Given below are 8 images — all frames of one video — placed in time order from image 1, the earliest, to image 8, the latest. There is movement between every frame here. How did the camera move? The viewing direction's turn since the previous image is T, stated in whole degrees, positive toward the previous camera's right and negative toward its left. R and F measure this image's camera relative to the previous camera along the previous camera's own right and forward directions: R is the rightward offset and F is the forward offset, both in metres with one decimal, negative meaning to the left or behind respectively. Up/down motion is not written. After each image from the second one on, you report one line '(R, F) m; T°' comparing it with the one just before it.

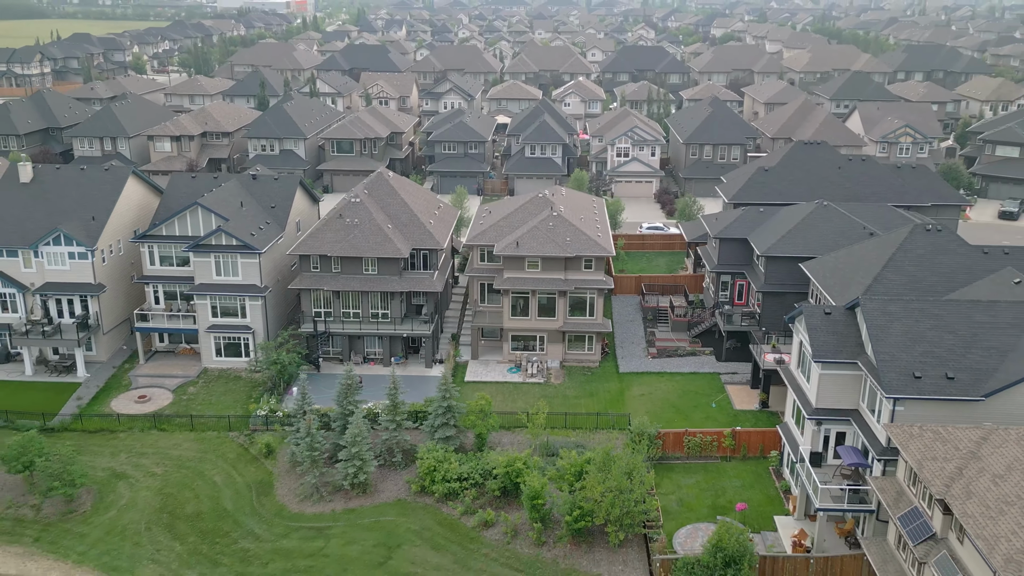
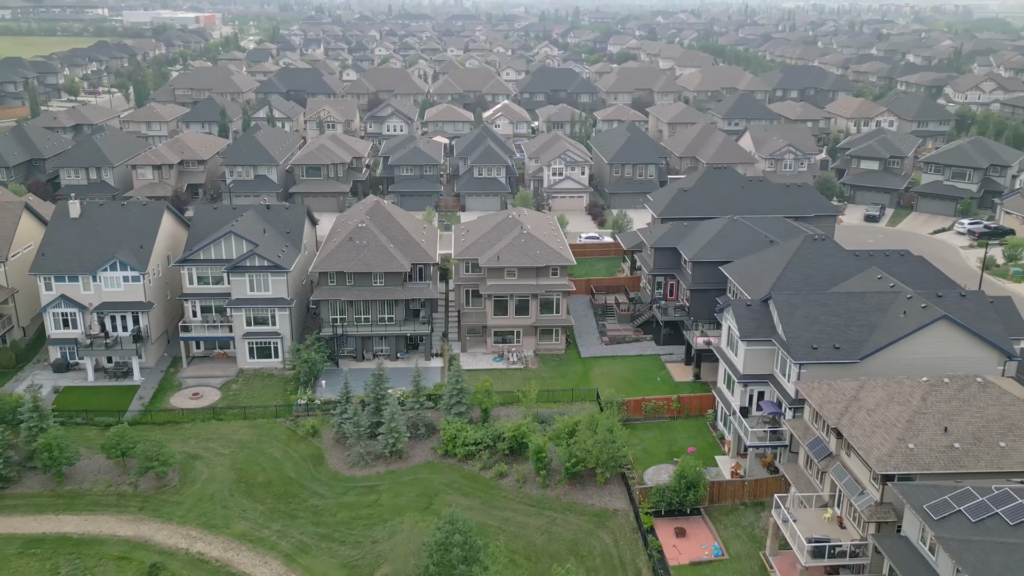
(-2.5, -4.3) m; +7°
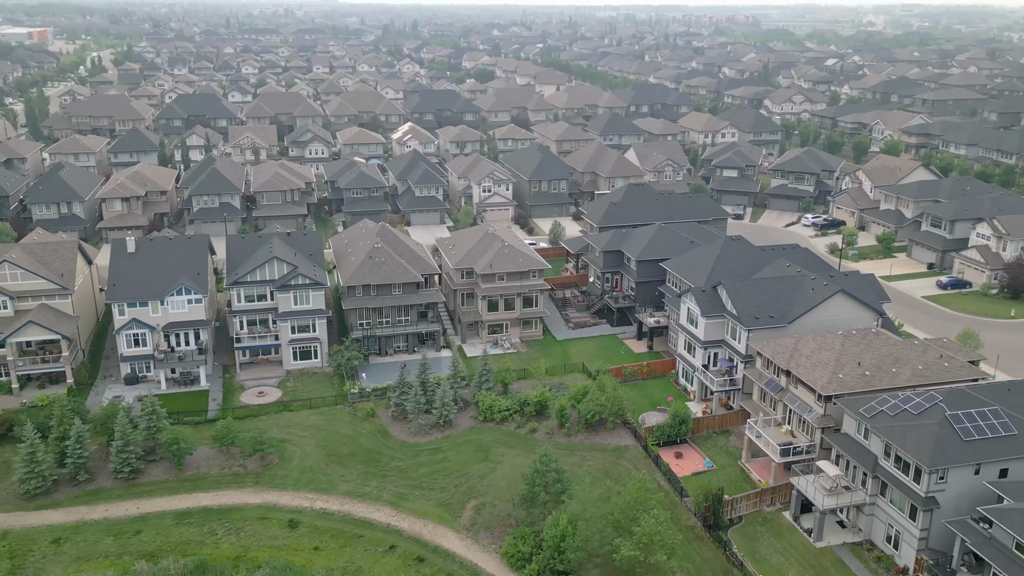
(-5.6, -5.1) m; +12°
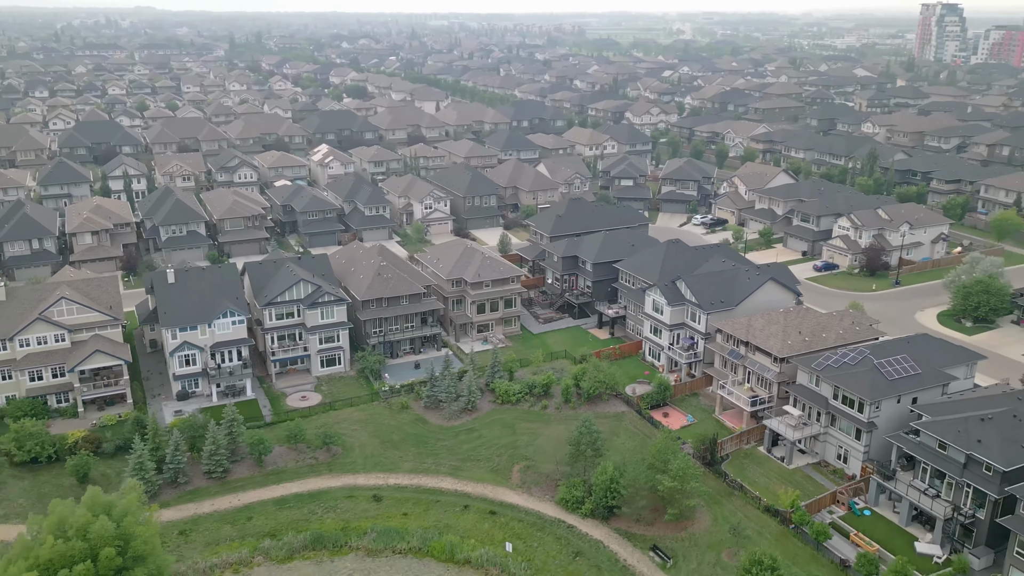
(-6.0, -4.5) m; +11°
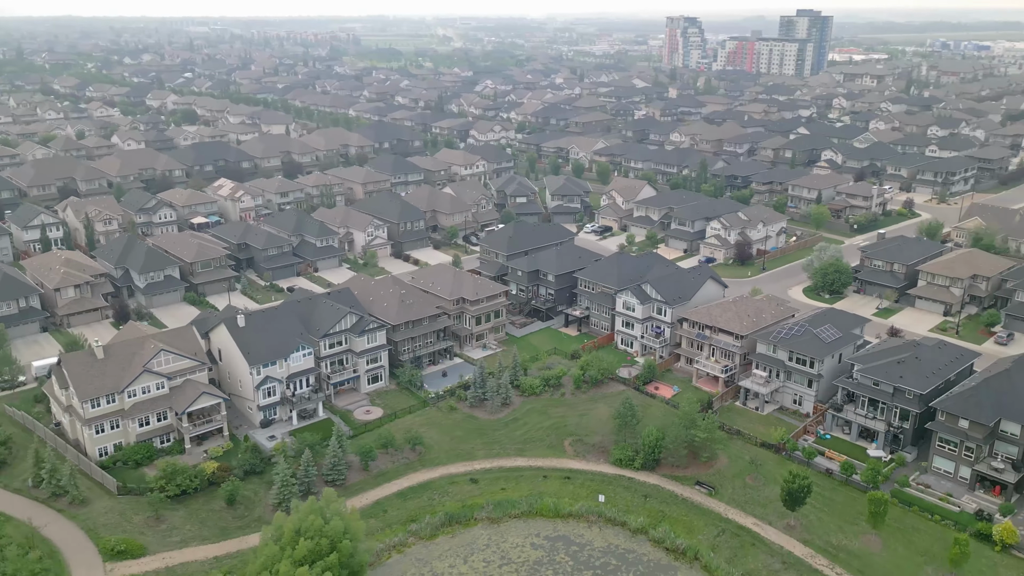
(-10.5, -5.1) m; +16°
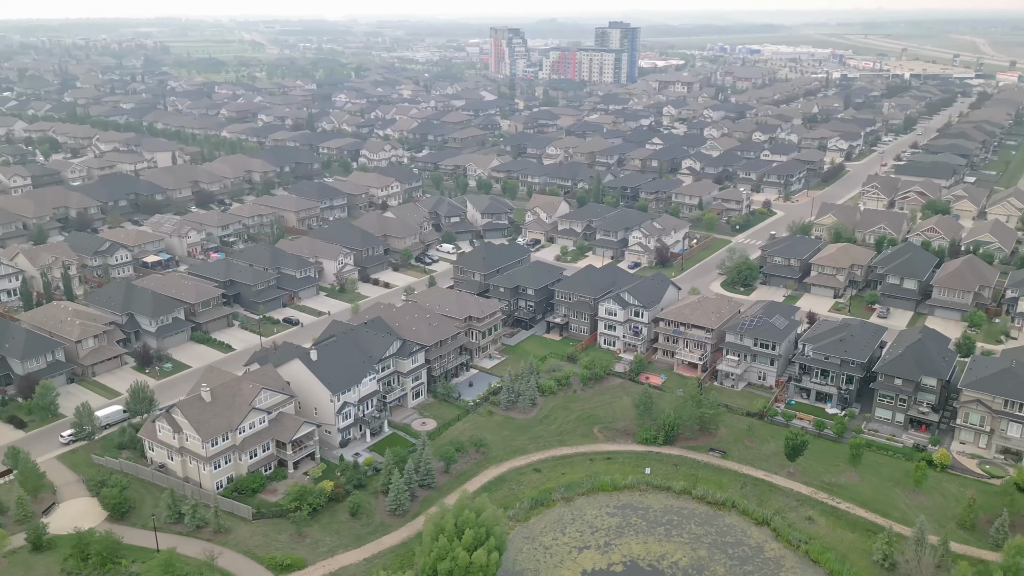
(-10.3, -4.6) m; +13°
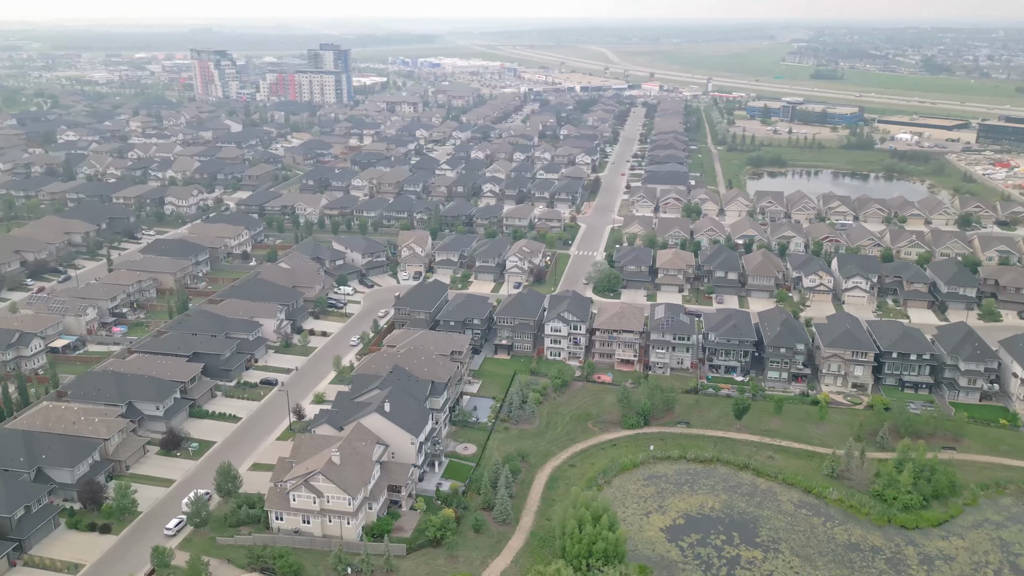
(-18.3, -4.0) m; +23°
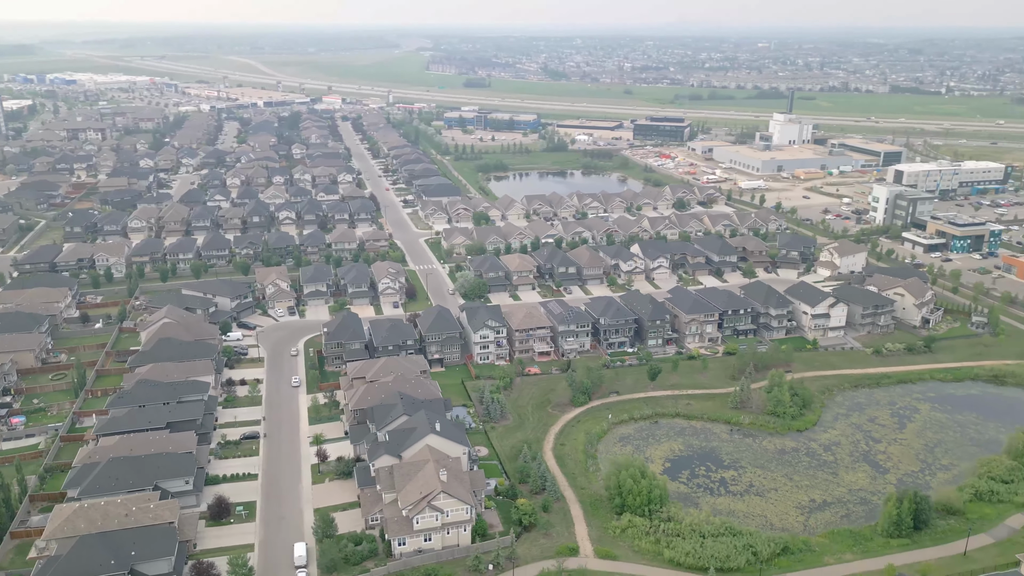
(-20.9, -1.7) m; +25°
